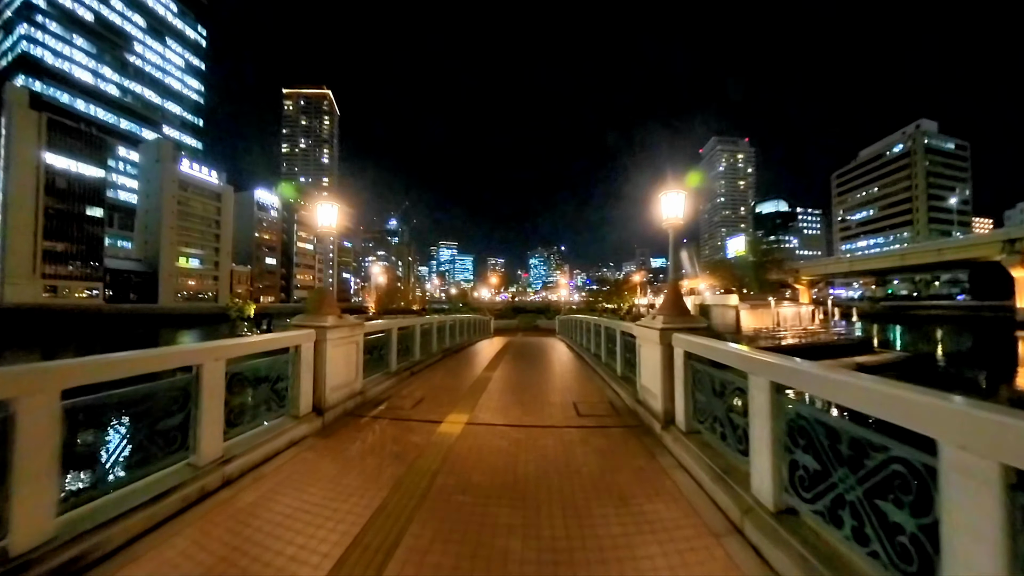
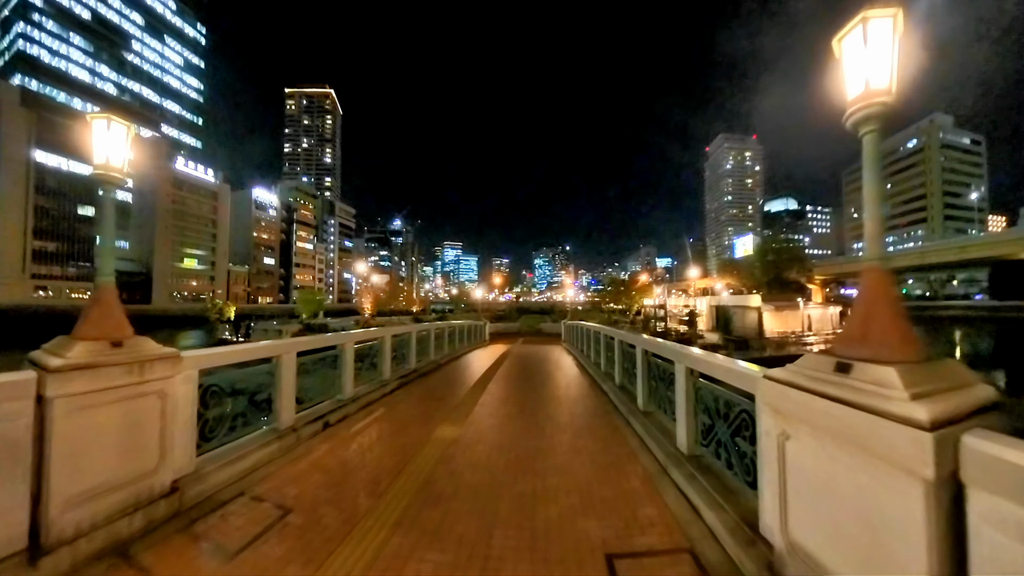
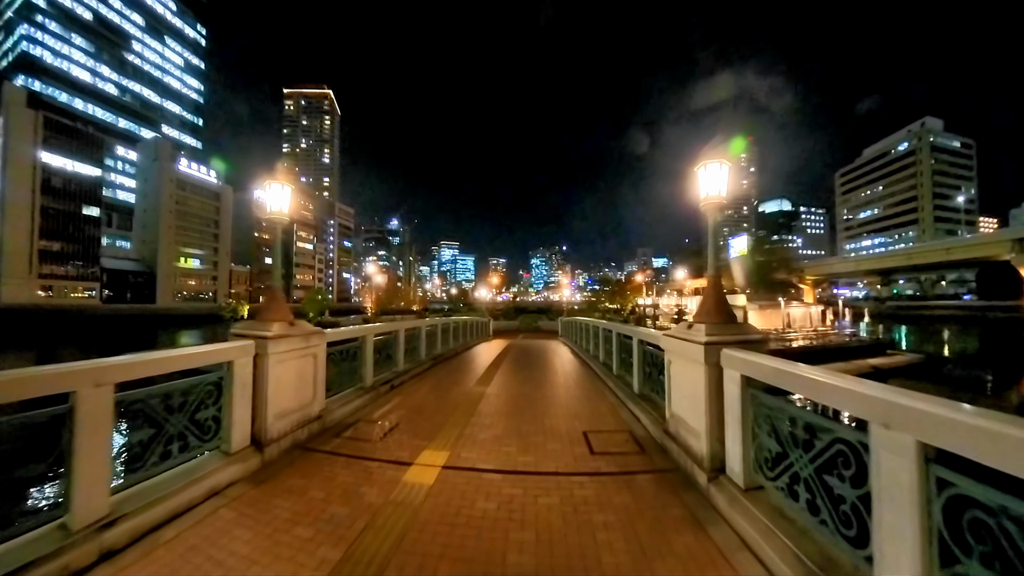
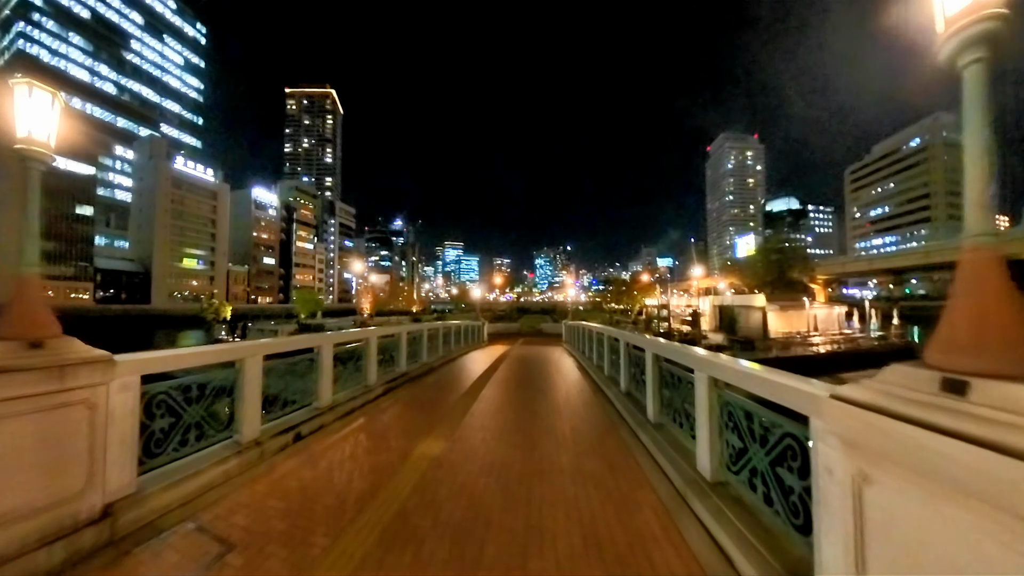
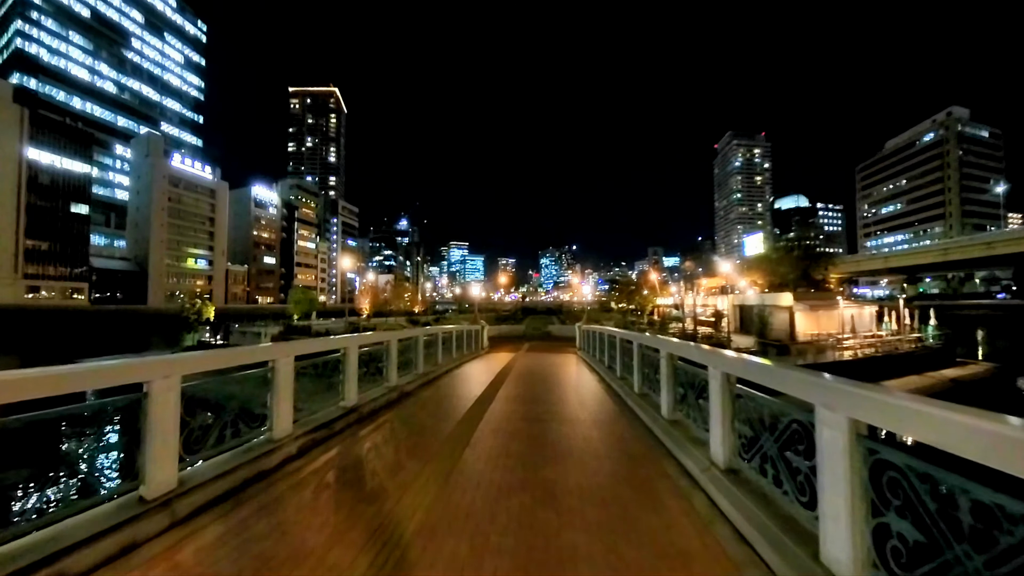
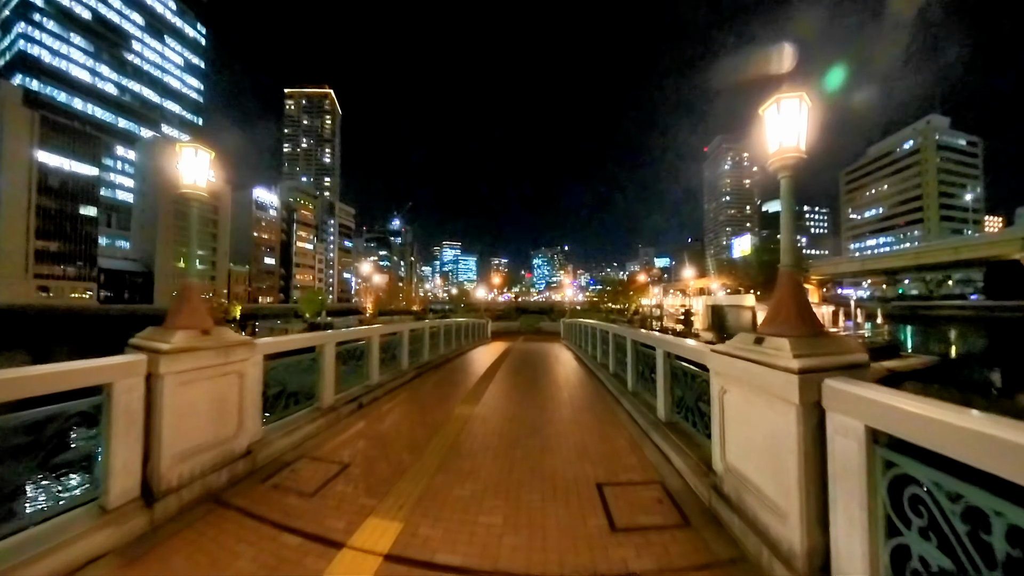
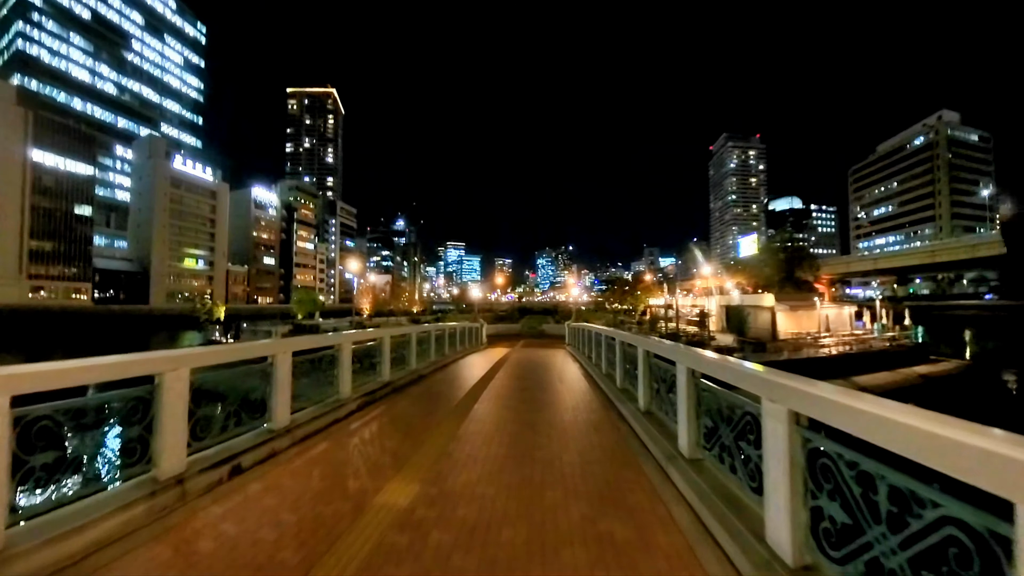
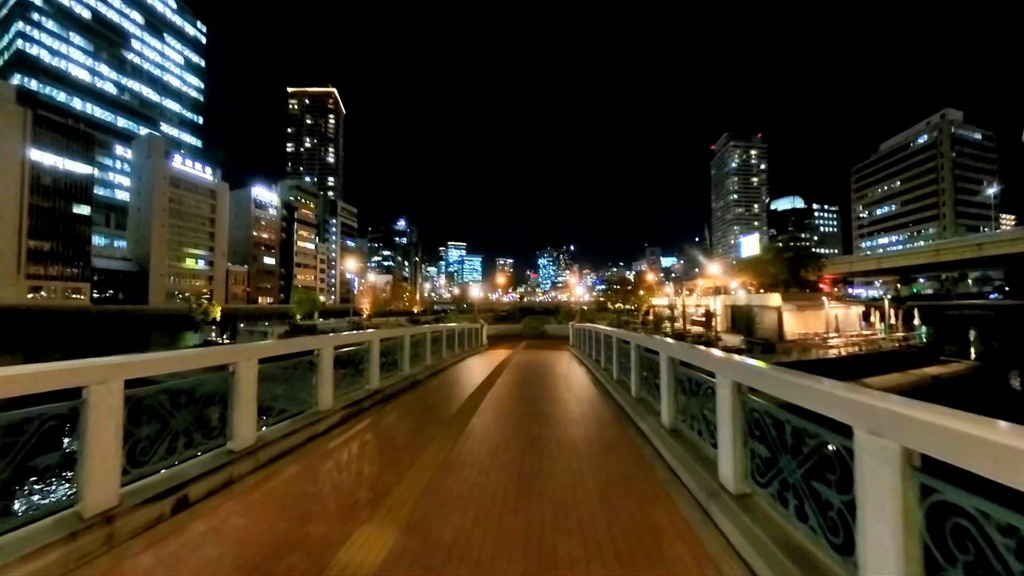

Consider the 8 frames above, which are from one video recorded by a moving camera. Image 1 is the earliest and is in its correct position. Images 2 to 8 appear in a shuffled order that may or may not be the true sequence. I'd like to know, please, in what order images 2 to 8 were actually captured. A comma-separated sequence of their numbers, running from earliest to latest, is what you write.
3, 6, 2, 4, 7, 8, 5
